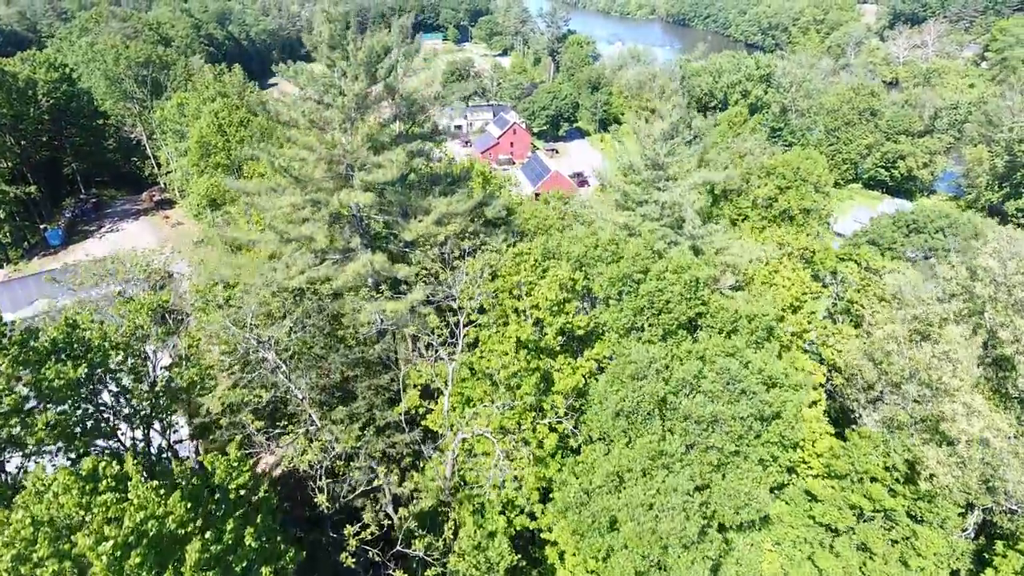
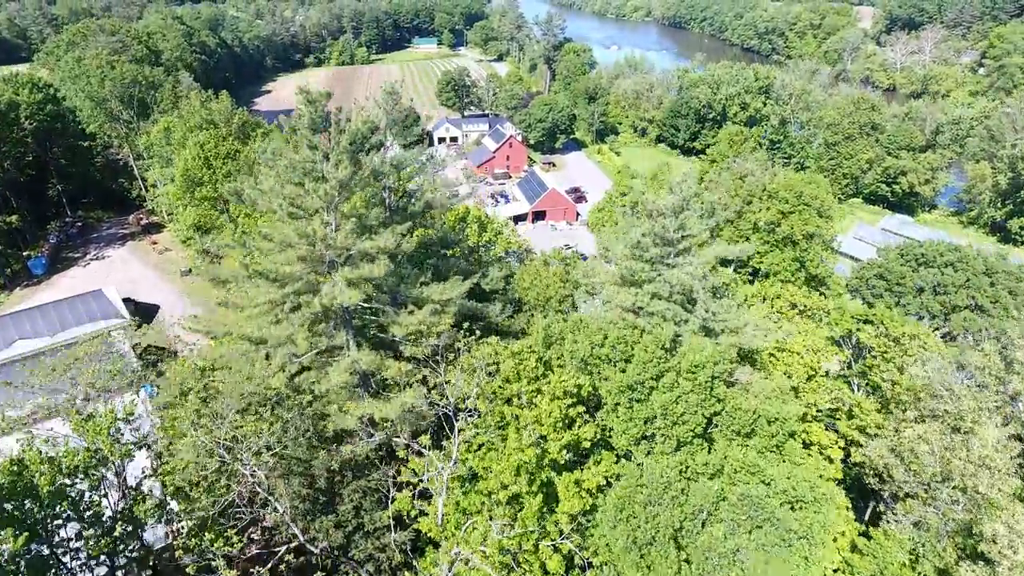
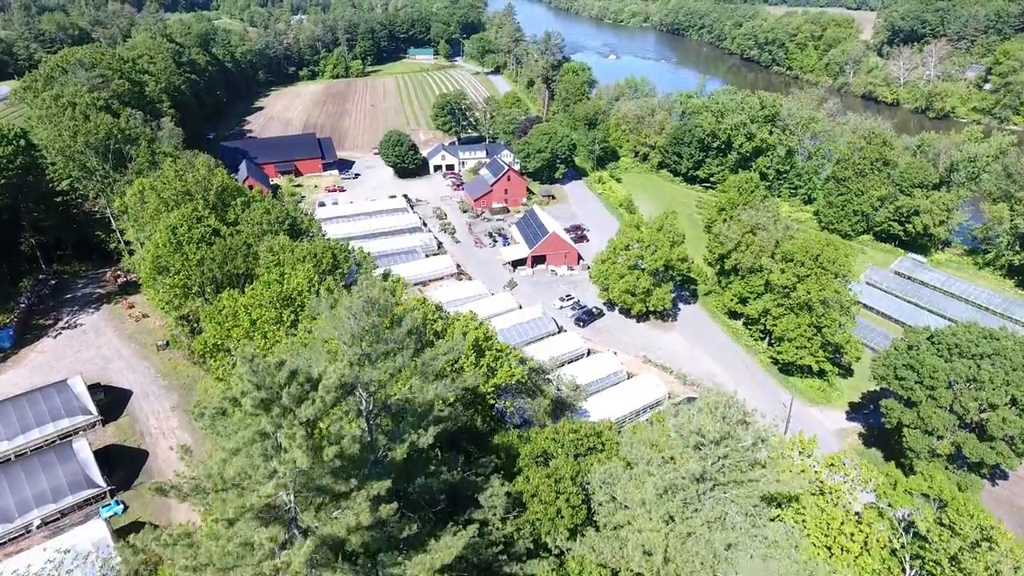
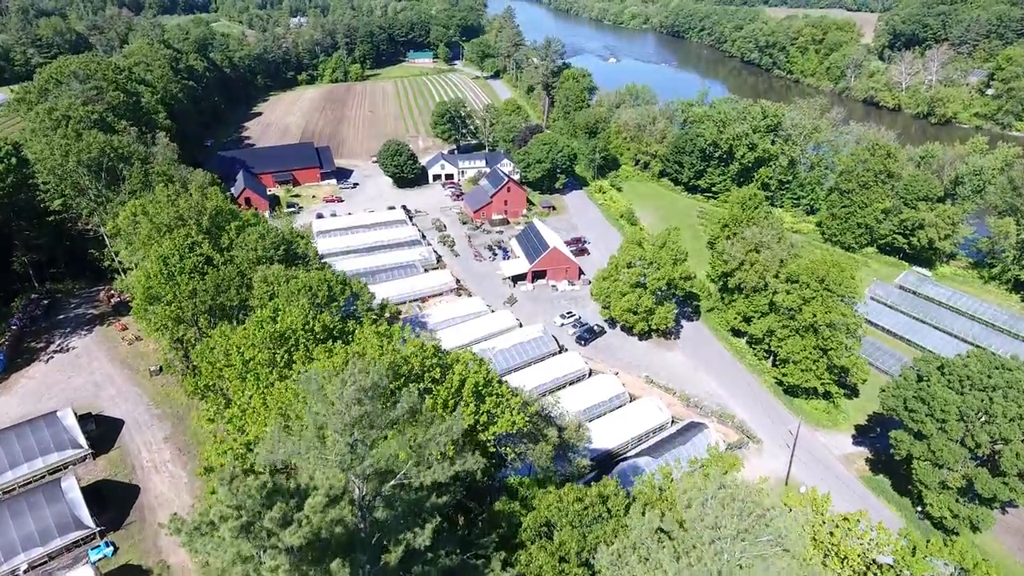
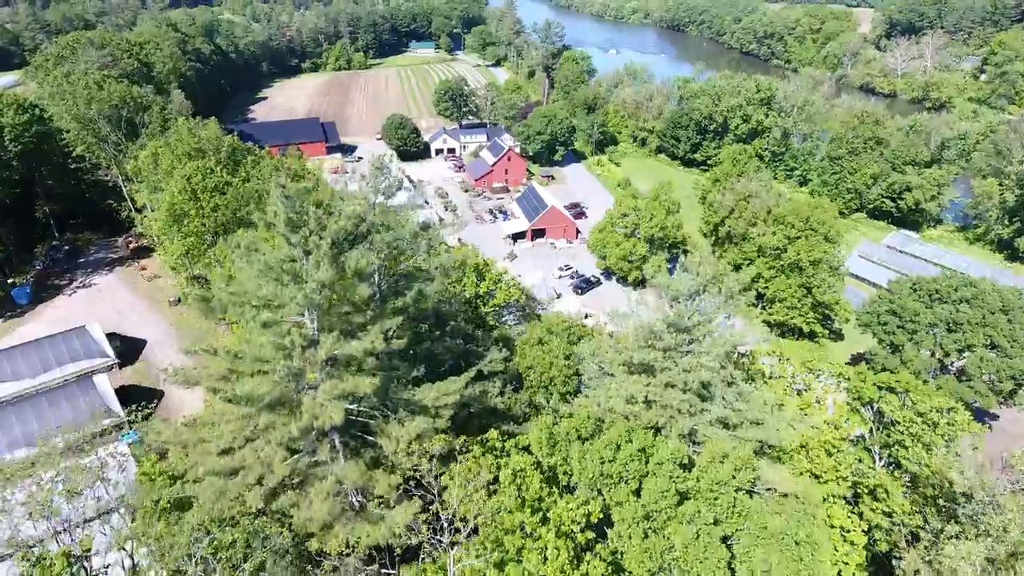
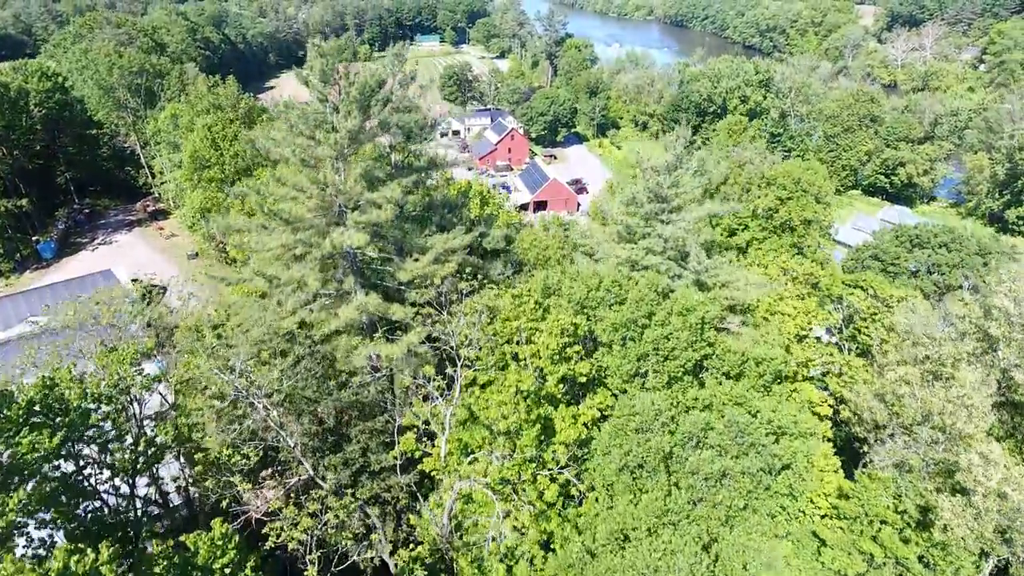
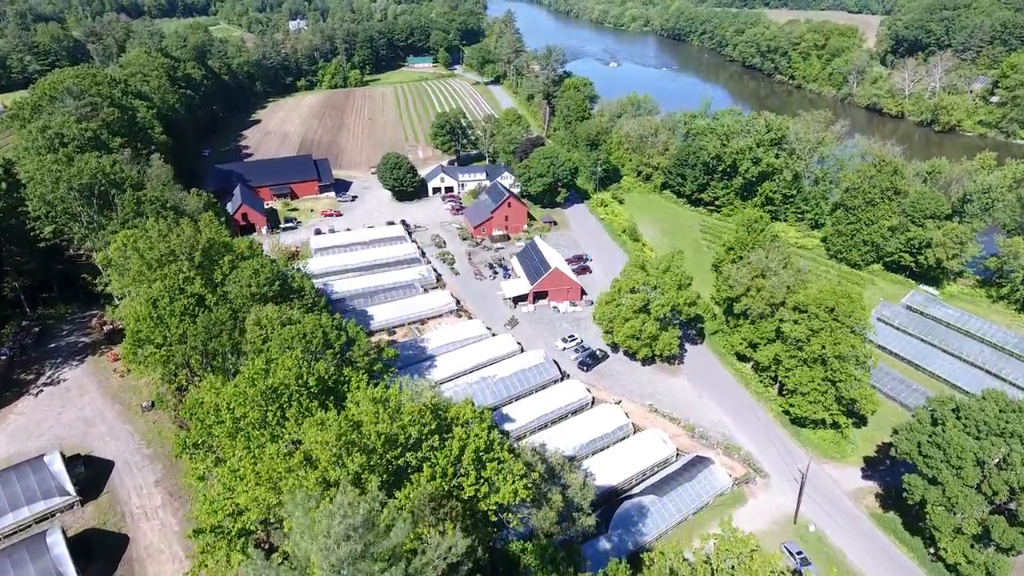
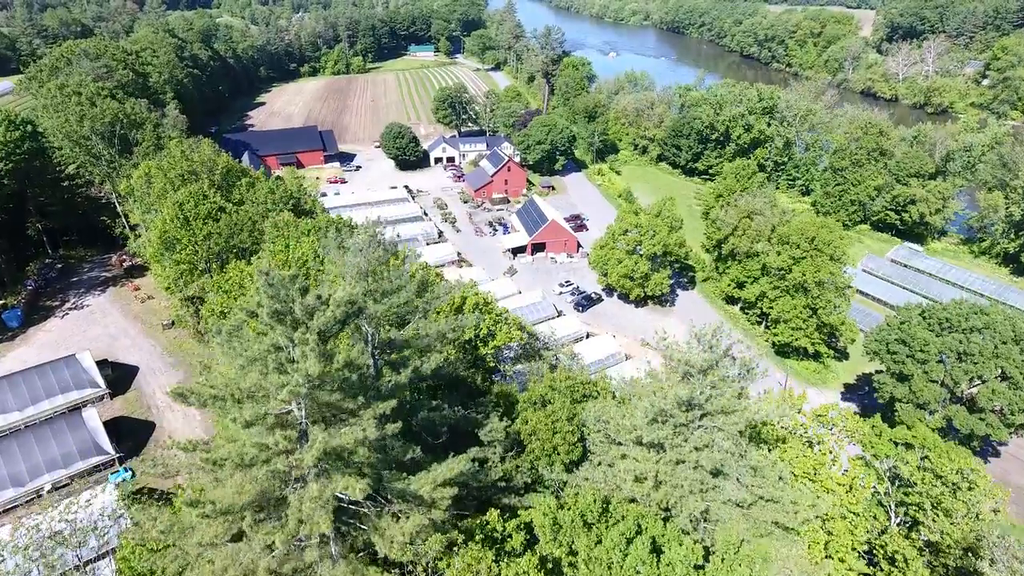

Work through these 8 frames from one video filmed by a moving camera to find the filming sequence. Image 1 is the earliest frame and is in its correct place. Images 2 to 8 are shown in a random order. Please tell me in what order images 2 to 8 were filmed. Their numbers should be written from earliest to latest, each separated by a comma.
6, 2, 5, 8, 3, 4, 7
